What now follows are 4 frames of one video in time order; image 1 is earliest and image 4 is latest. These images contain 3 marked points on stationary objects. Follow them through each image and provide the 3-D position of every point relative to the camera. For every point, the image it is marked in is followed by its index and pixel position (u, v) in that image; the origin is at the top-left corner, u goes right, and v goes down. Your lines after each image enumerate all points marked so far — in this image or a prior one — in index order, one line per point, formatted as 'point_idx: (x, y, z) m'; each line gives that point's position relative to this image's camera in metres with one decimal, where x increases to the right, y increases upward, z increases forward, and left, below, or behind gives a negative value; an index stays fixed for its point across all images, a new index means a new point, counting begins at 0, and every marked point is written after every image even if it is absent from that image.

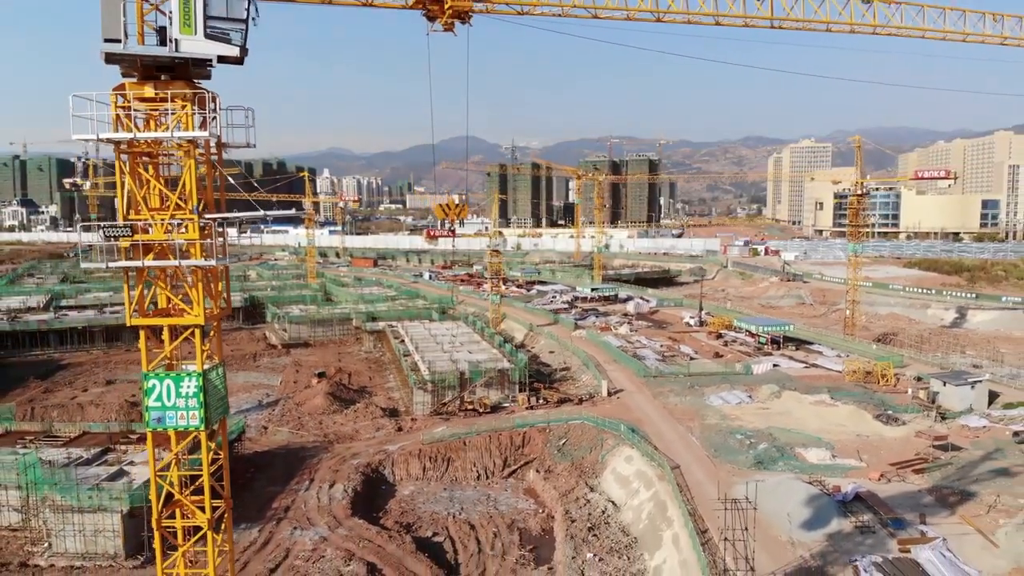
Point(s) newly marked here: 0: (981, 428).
0: (+9.3, -2.8, +14.3) m
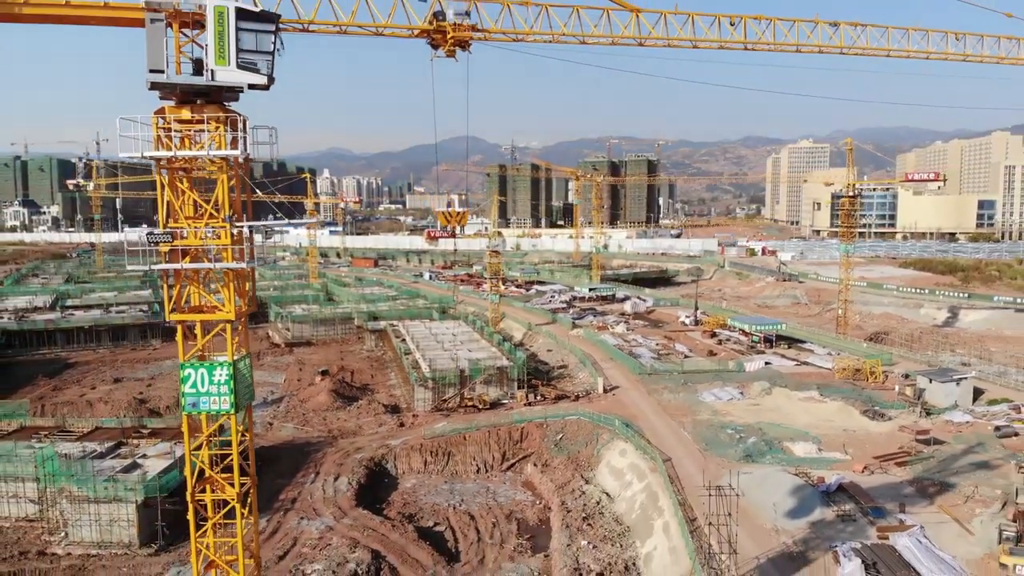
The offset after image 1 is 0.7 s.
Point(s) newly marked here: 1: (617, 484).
0: (+9.2, -2.8, +14.8) m
1: (+1.9, -3.5, +12.8) m
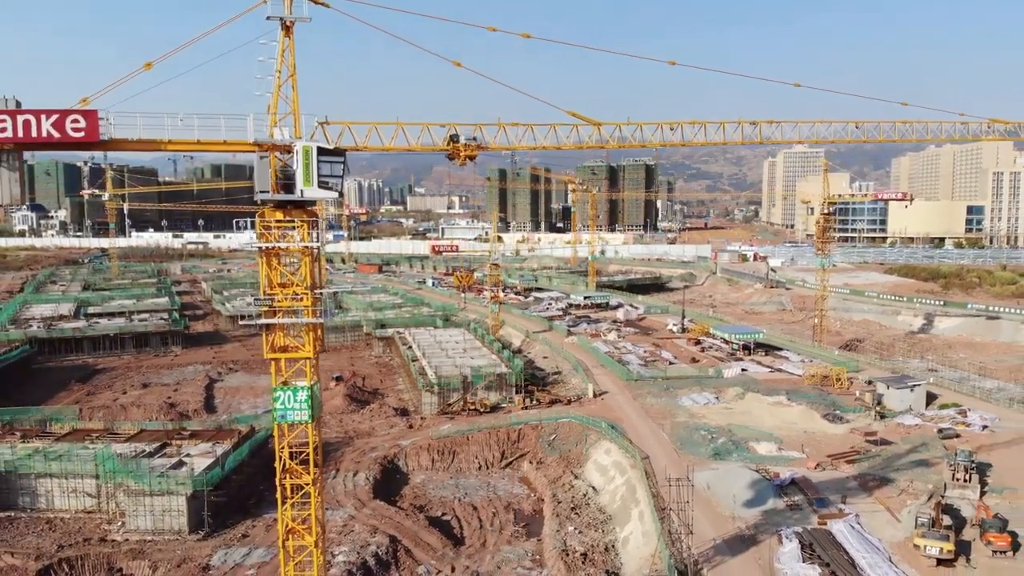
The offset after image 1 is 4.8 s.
0: (+9.2, -3.2, +16.6) m
1: (+1.8, -3.9, +14.6) m
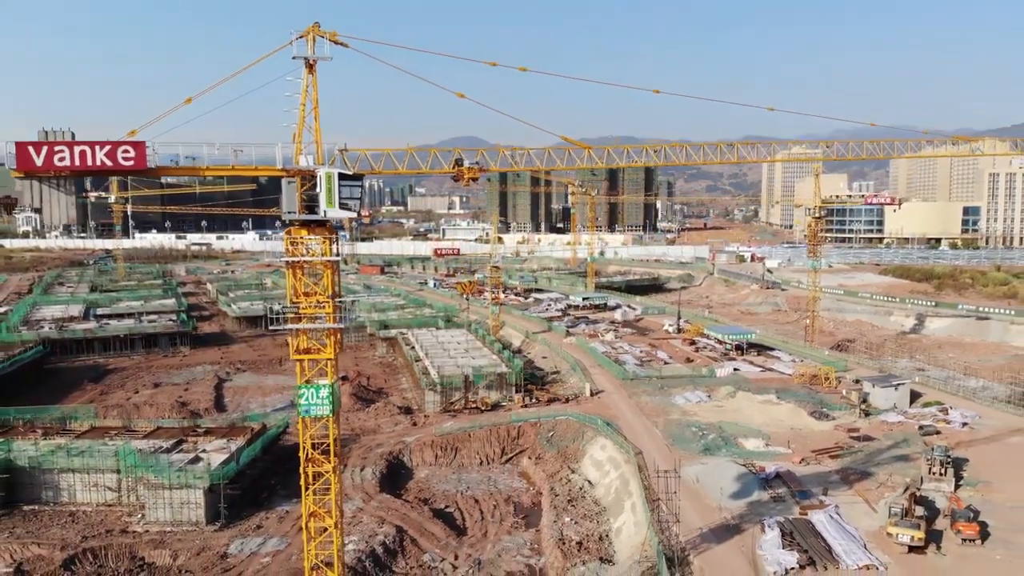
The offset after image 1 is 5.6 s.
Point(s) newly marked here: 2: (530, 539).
0: (+9.2, -3.2, +17.3) m
1: (+1.8, -3.9, +15.4) m
2: (+0.3, -4.7, +13.5) m
